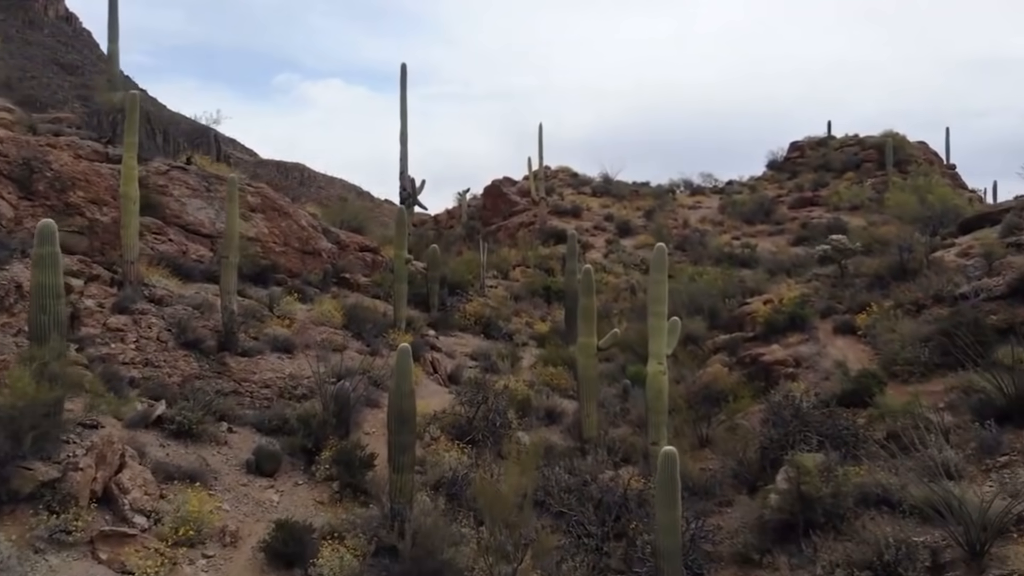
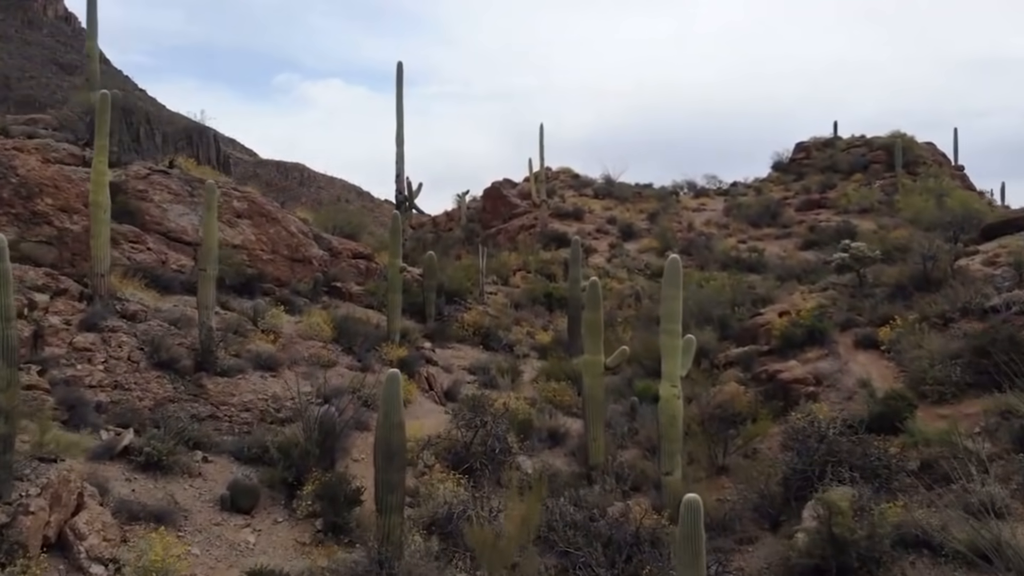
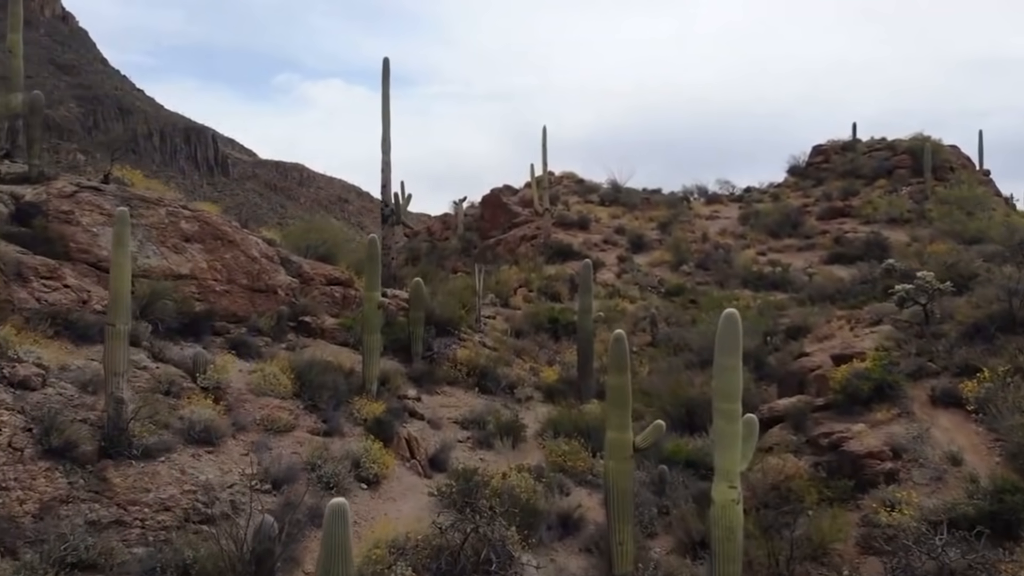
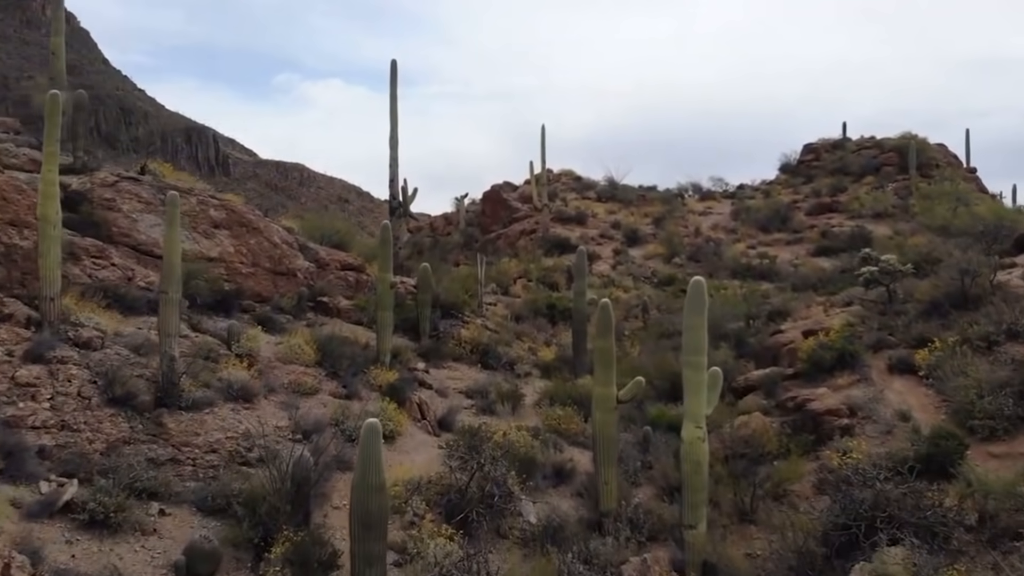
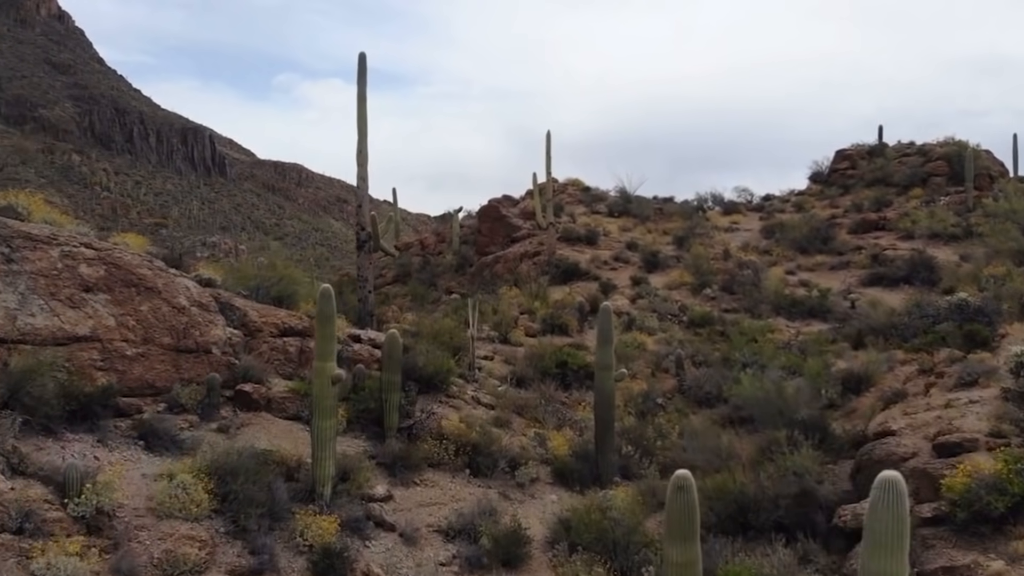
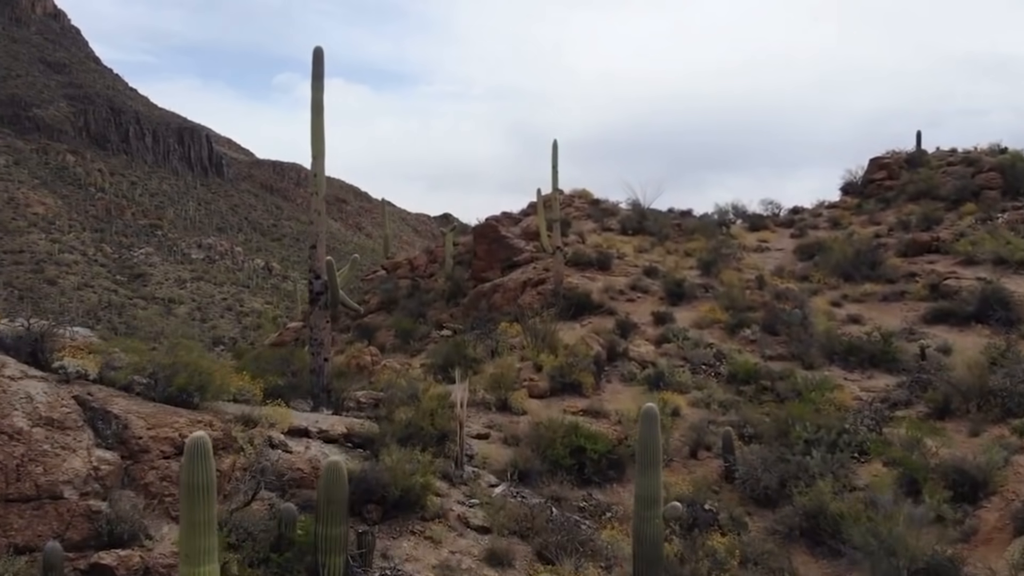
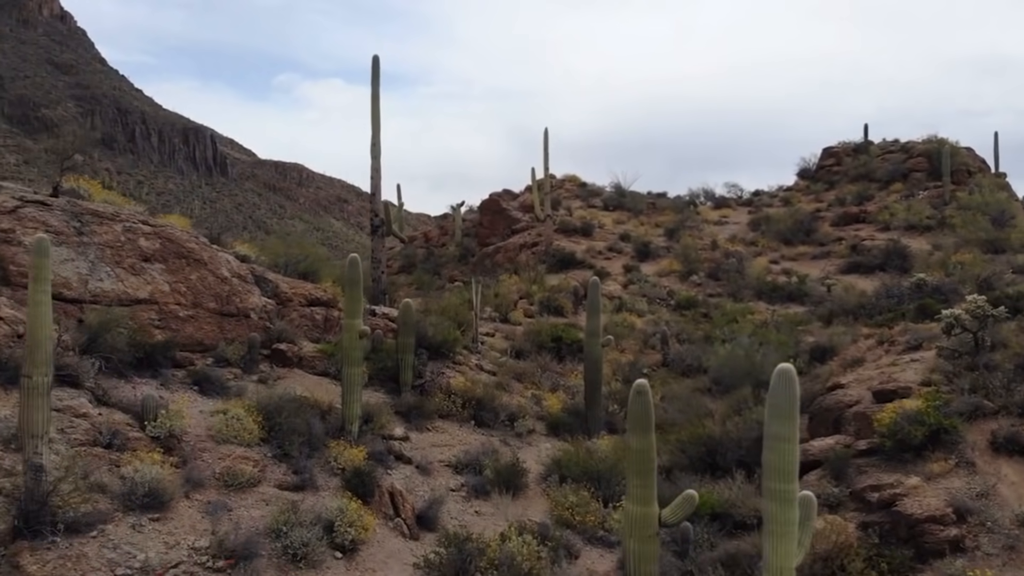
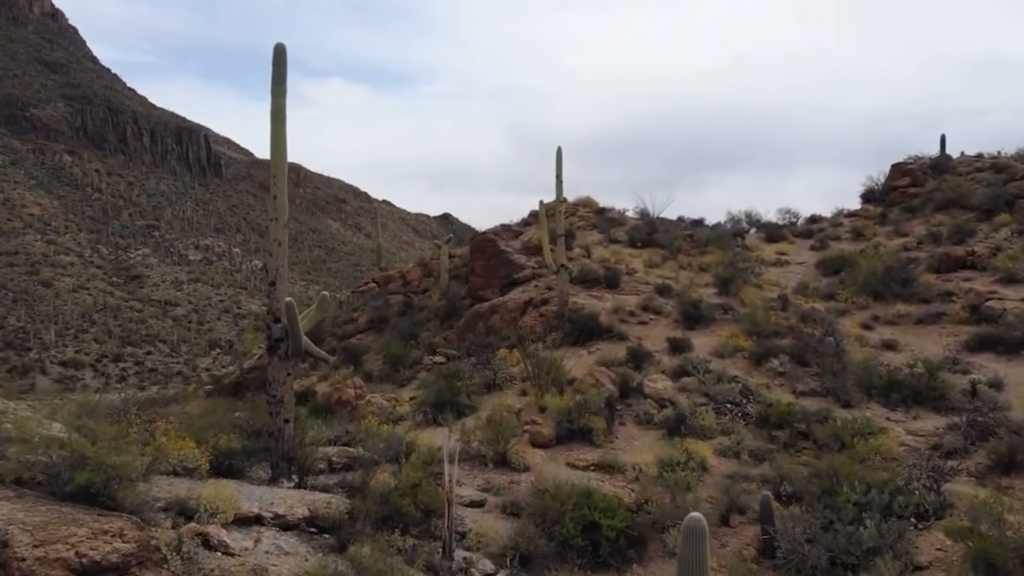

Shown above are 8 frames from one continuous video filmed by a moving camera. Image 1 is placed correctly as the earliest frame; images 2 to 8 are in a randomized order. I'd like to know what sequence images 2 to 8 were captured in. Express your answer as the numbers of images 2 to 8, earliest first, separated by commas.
2, 4, 3, 7, 5, 6, 8
